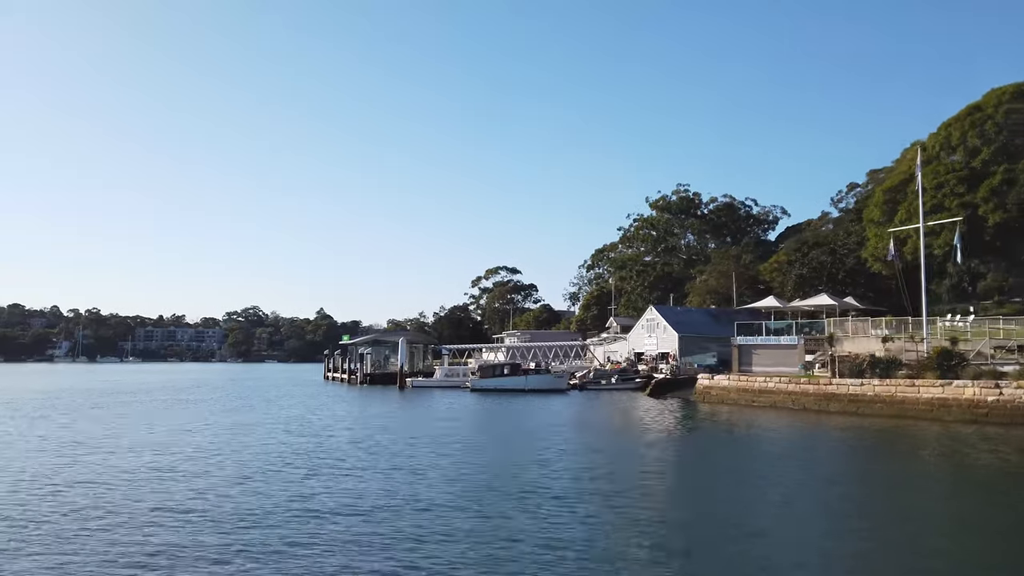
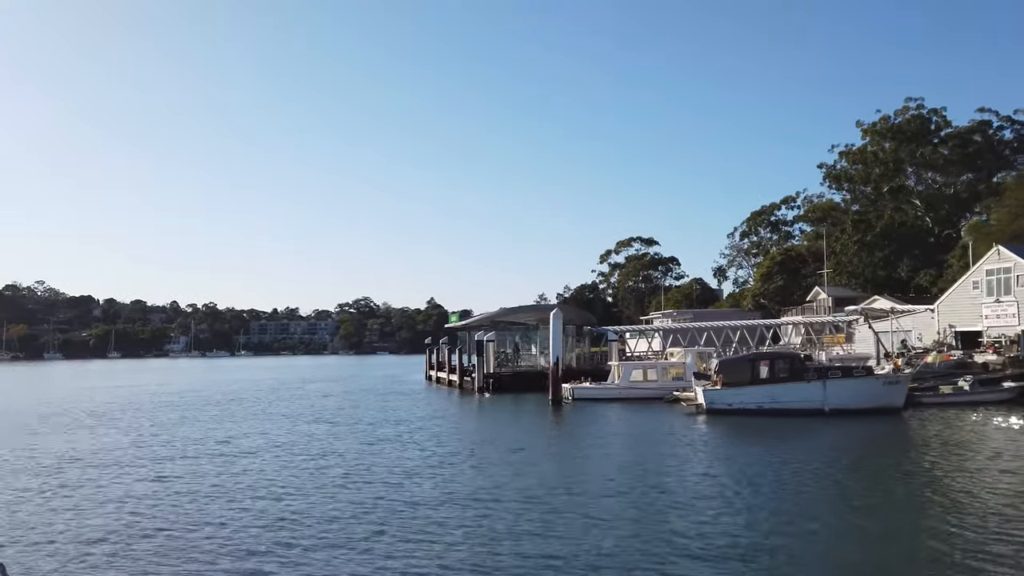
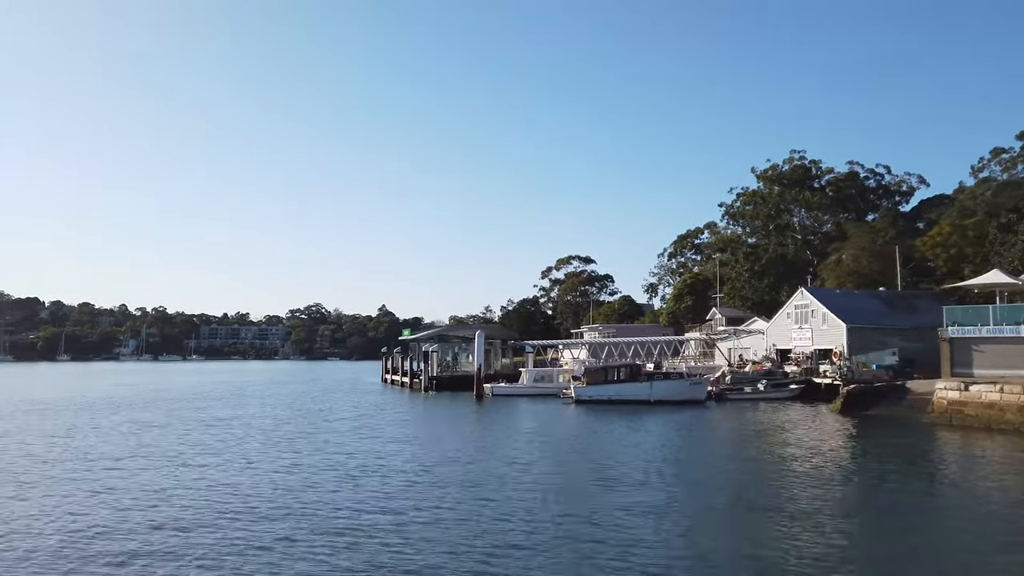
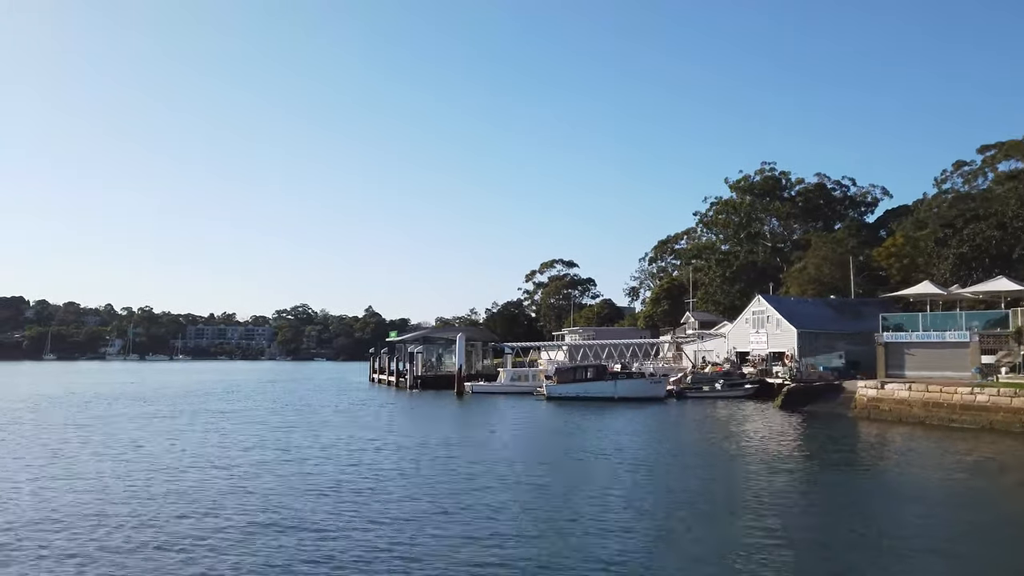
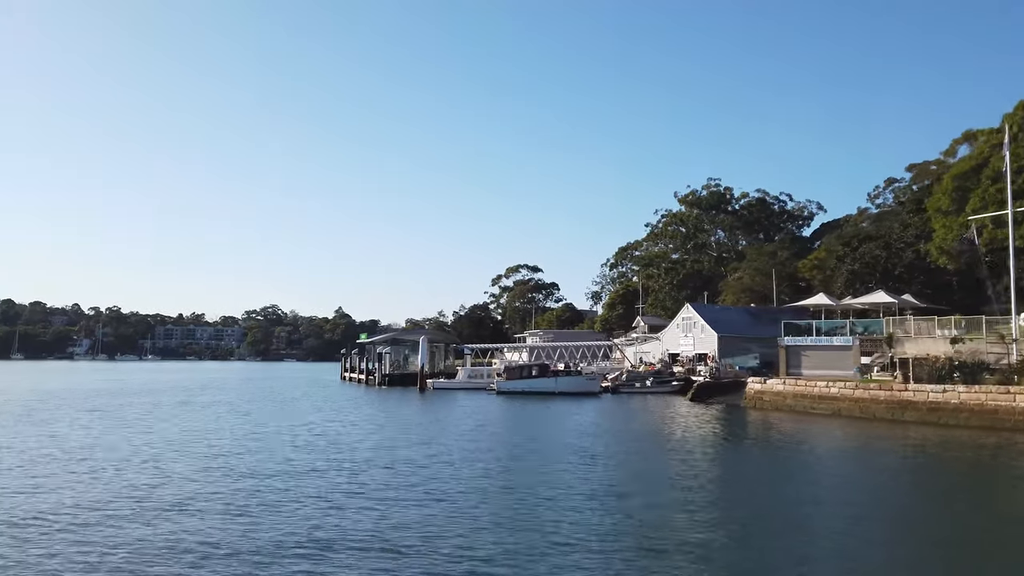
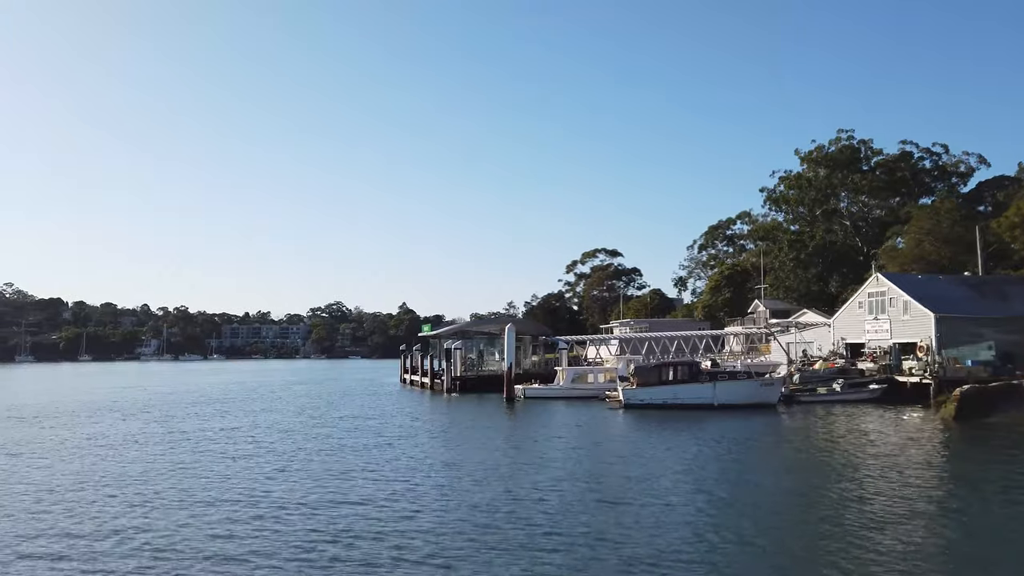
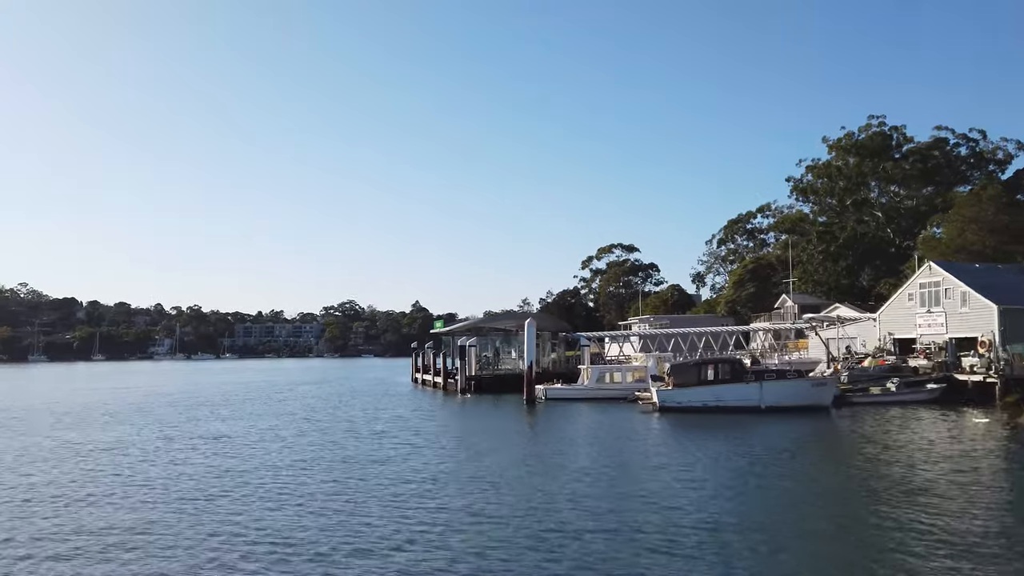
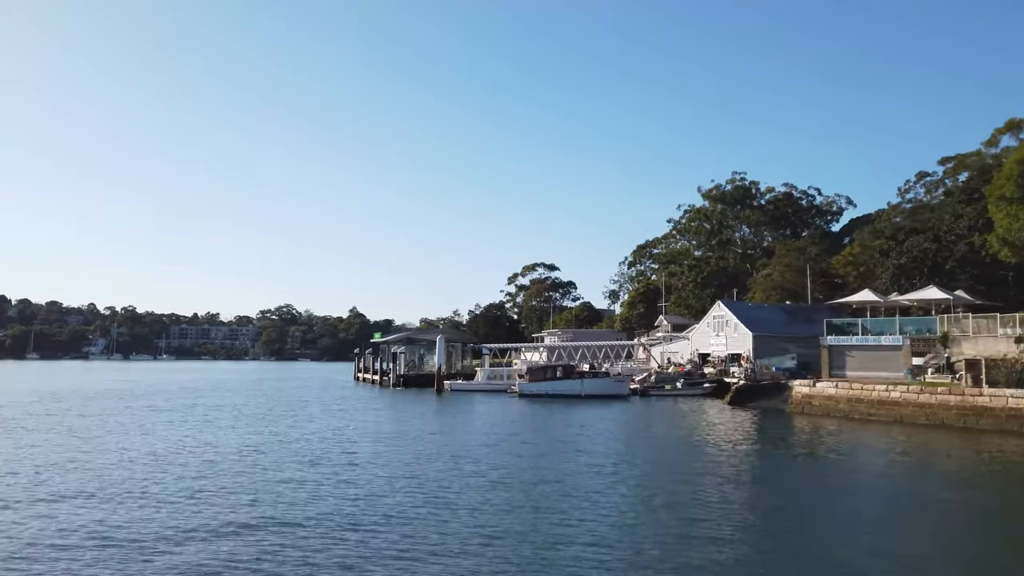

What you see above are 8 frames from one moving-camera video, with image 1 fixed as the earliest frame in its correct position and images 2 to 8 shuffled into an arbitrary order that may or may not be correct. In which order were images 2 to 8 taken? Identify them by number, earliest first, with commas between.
5, 8, 4, 3, 6, 7, 2
